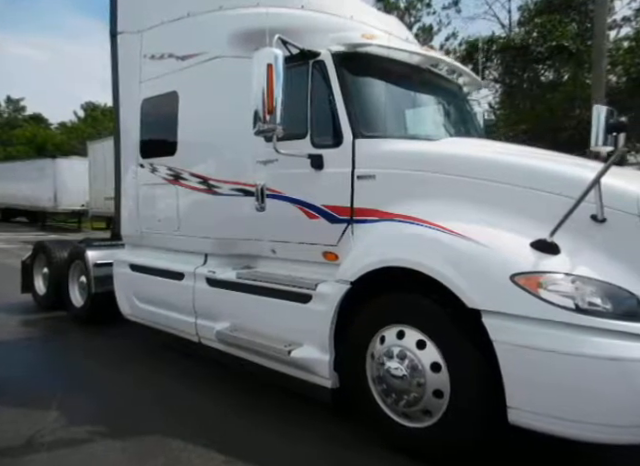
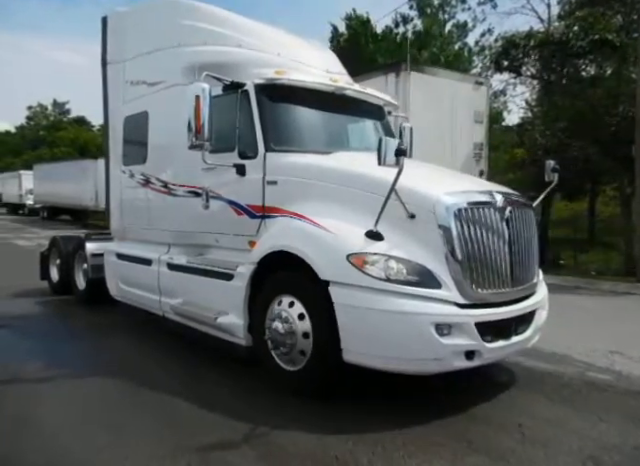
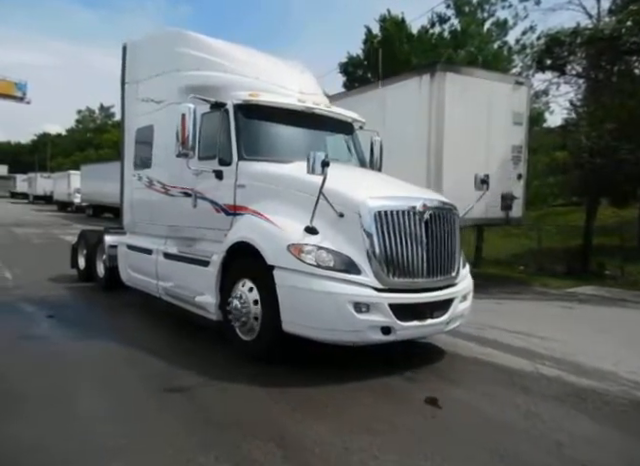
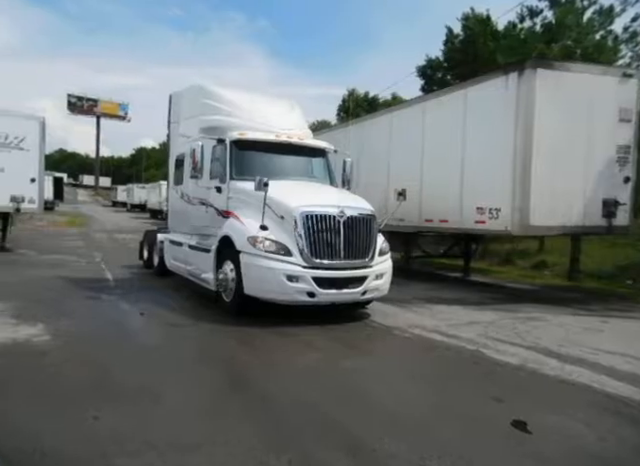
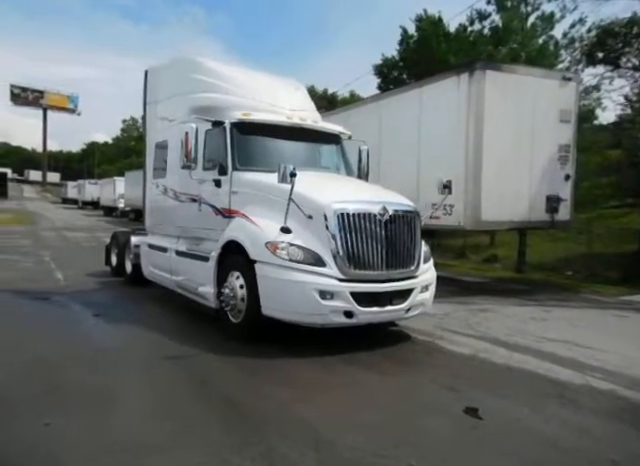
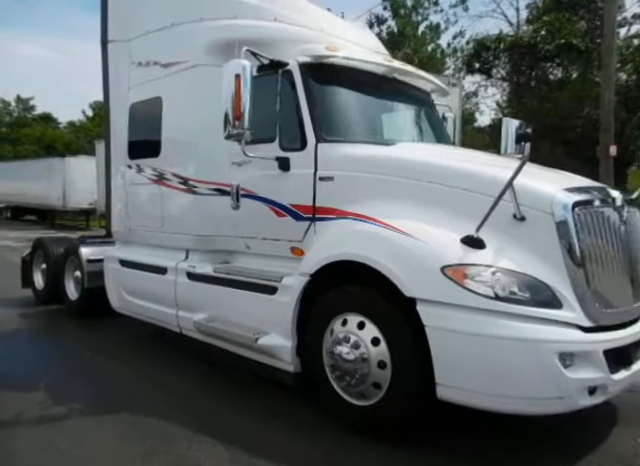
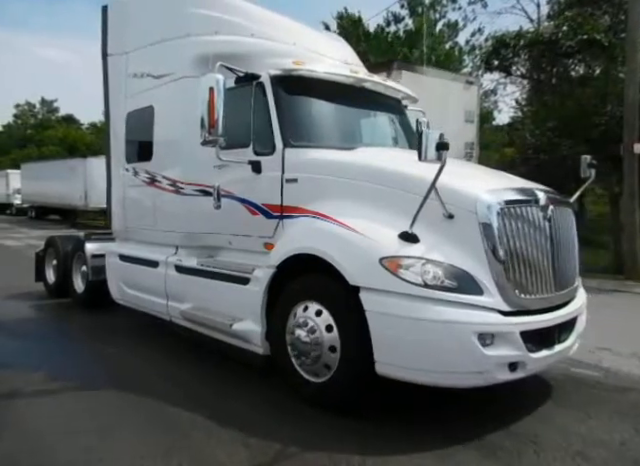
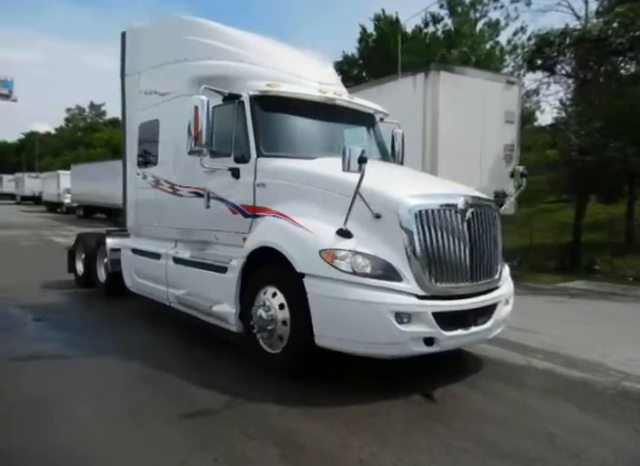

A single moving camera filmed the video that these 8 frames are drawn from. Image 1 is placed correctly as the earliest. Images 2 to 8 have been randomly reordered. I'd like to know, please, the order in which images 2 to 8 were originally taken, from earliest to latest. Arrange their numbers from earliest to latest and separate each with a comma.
6, 7, 2, 8, 3, 5, 4
